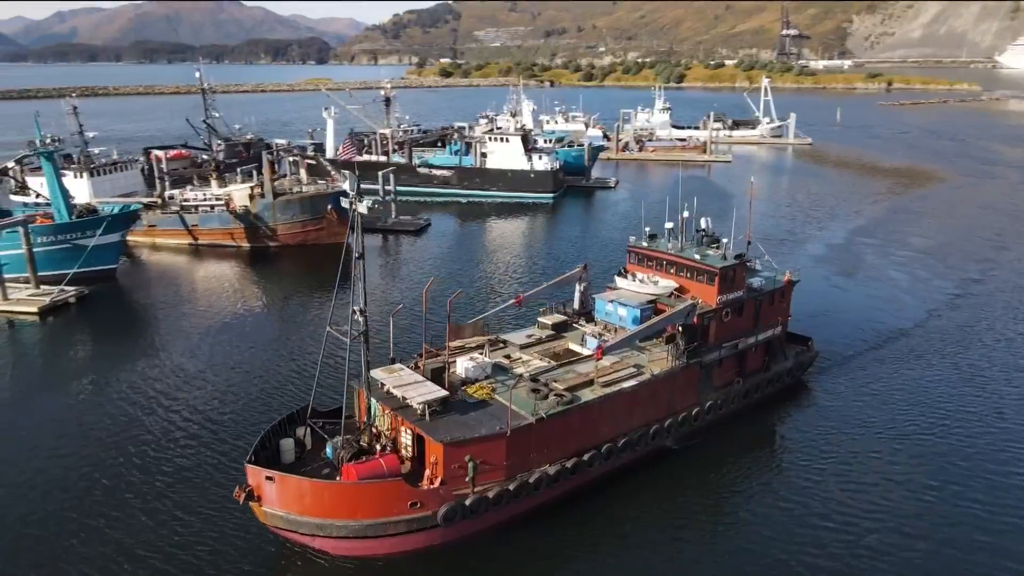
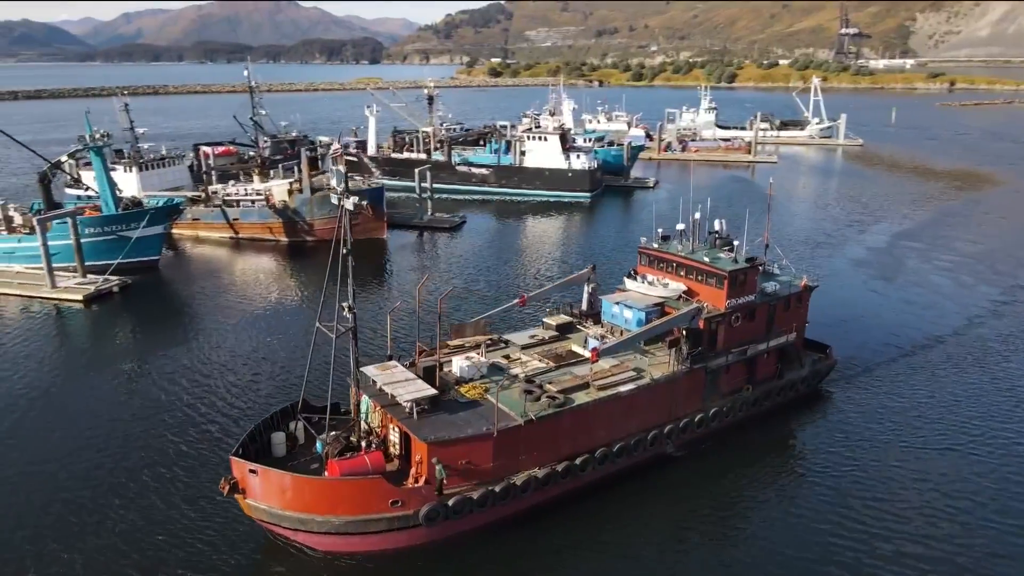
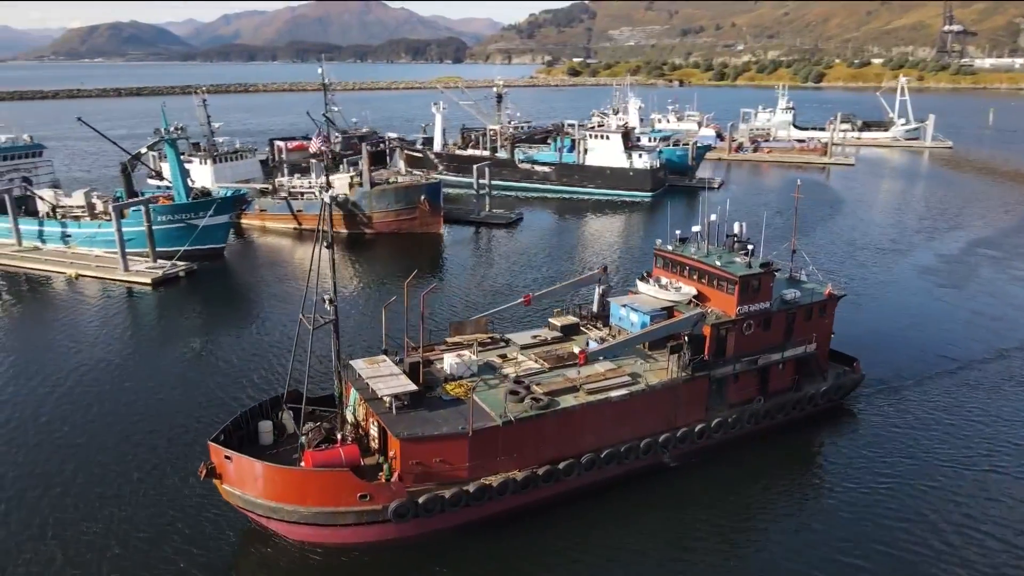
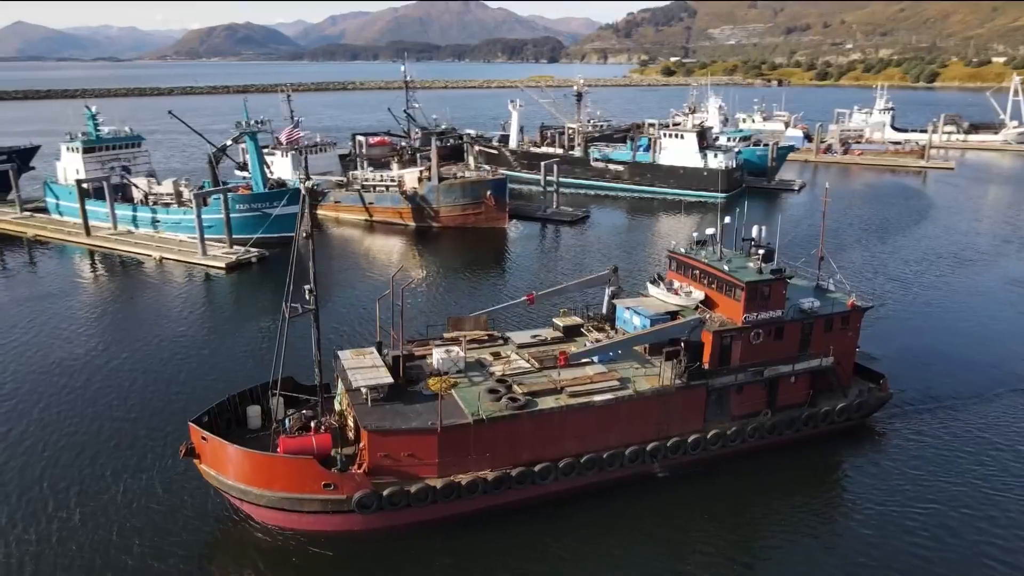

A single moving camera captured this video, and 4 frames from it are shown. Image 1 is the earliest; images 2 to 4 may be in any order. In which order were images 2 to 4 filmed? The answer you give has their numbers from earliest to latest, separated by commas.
2, 3, 4
